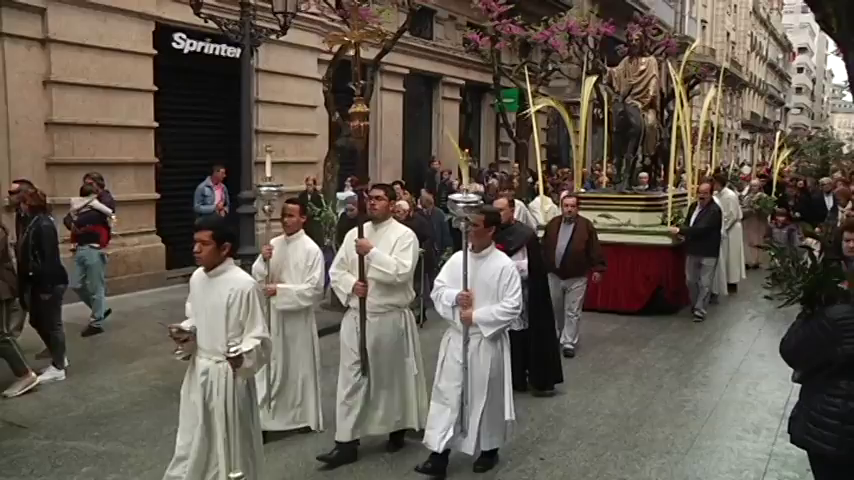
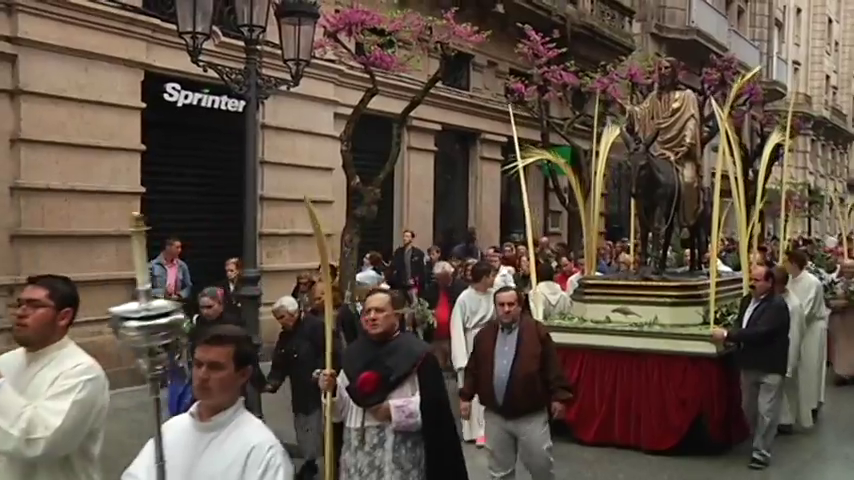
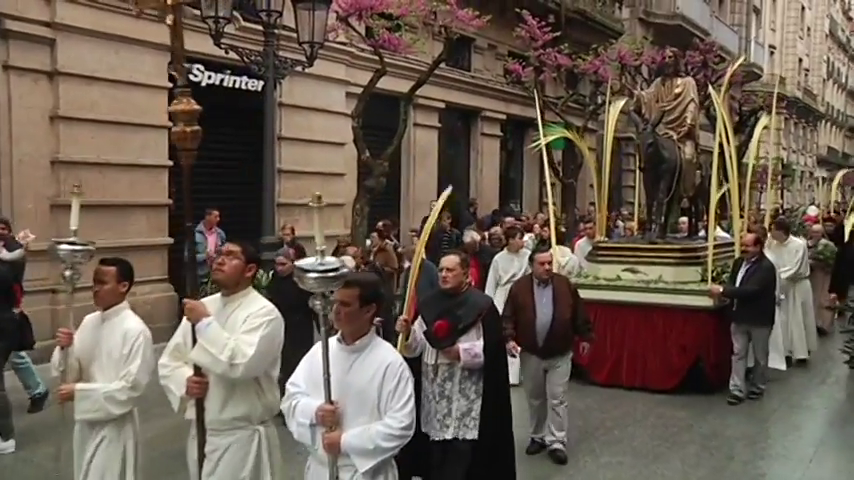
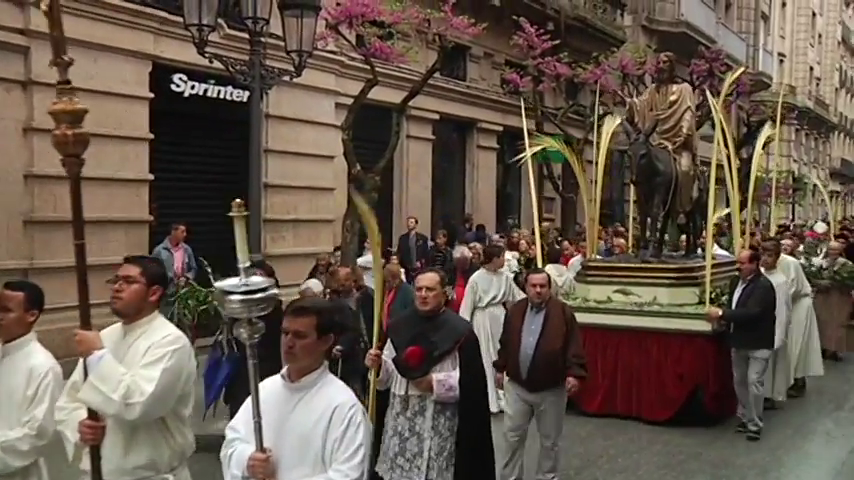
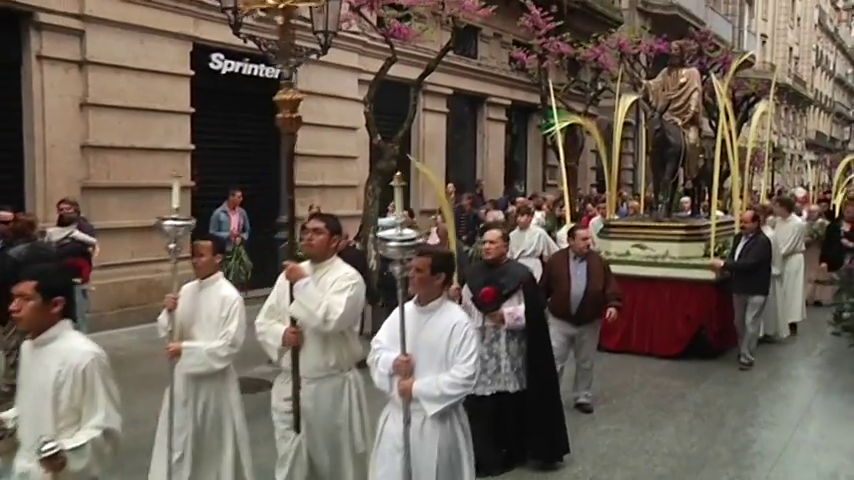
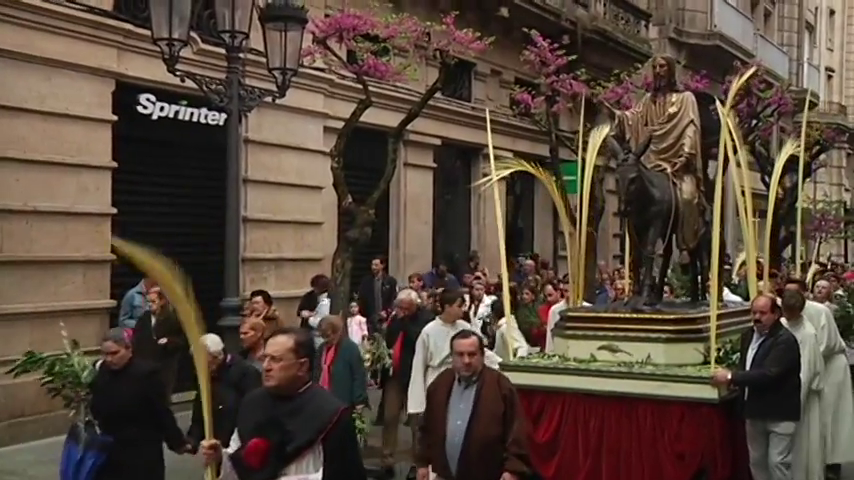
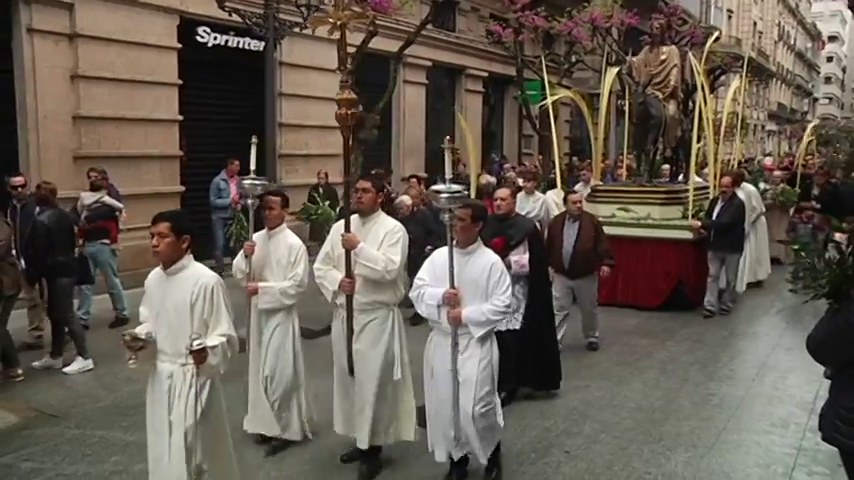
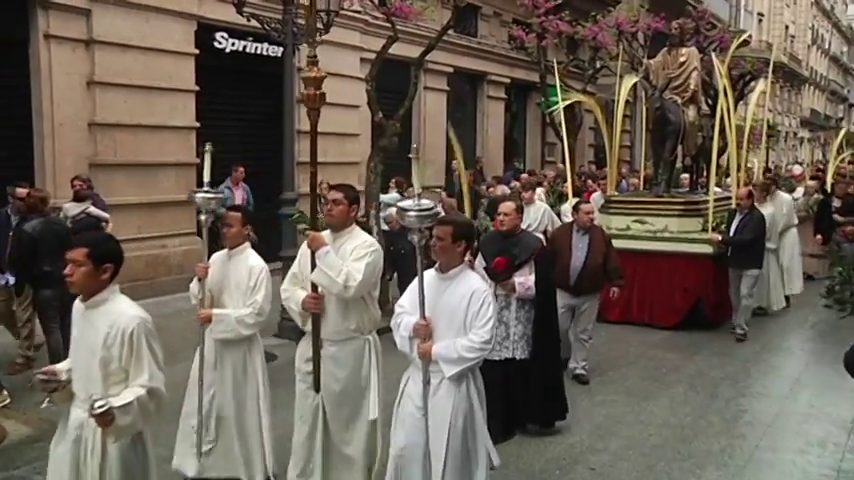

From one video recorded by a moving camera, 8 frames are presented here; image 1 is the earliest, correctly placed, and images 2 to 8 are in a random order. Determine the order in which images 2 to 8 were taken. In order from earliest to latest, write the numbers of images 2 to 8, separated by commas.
7, 8, 5, 3, 4, 2, 6
